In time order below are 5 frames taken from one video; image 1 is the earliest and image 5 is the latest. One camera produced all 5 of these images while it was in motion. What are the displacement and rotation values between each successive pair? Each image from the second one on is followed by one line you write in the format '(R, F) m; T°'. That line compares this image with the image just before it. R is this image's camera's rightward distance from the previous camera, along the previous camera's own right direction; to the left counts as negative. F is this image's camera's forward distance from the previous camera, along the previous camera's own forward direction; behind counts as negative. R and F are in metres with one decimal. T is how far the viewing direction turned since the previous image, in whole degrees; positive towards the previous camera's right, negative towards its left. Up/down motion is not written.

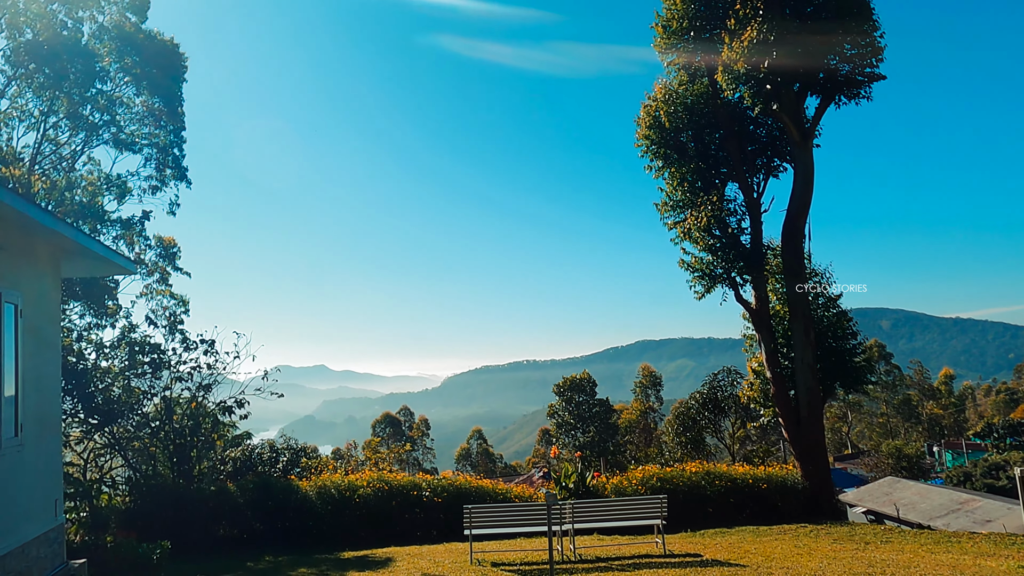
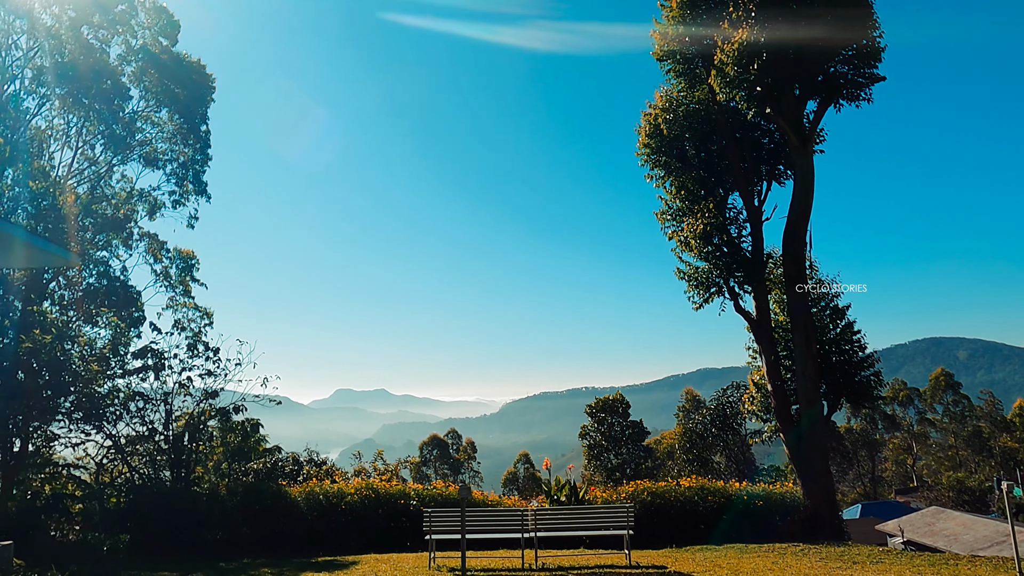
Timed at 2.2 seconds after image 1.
(+1.1, +0.1) m; -4°
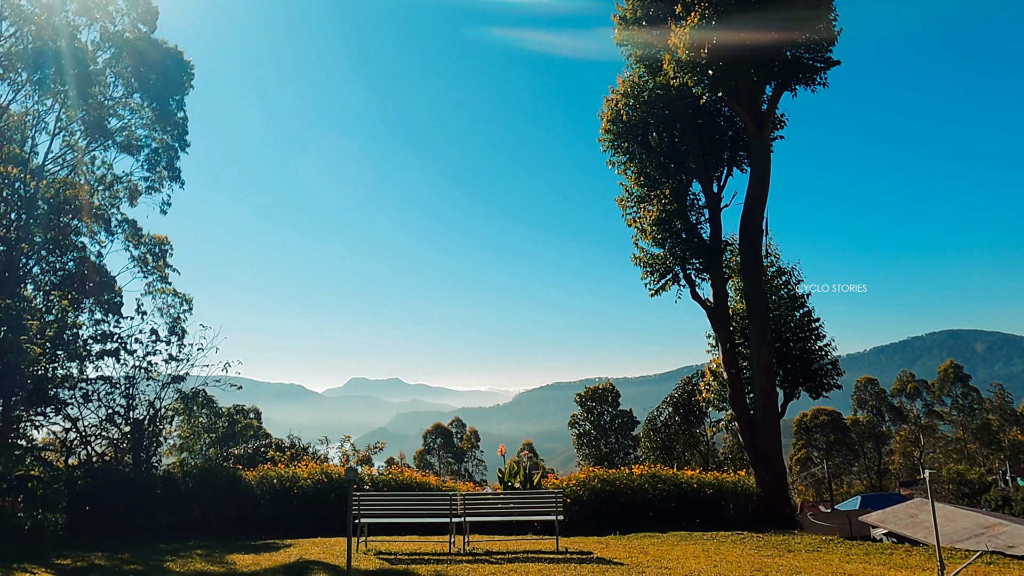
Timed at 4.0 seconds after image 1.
(+1.1, 0.0) m; 0°
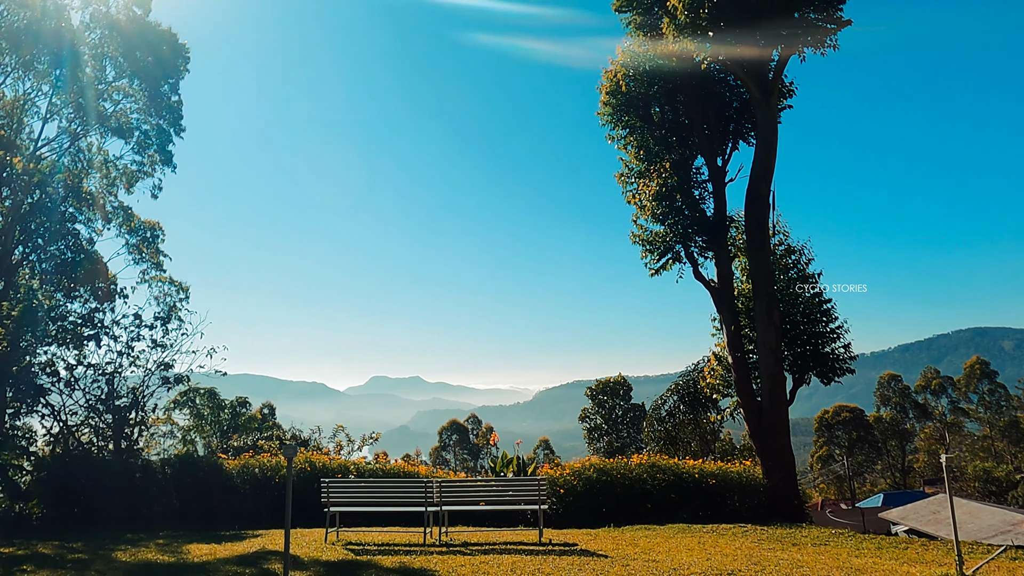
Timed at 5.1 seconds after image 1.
(+0.5, +0.6) m; -2°
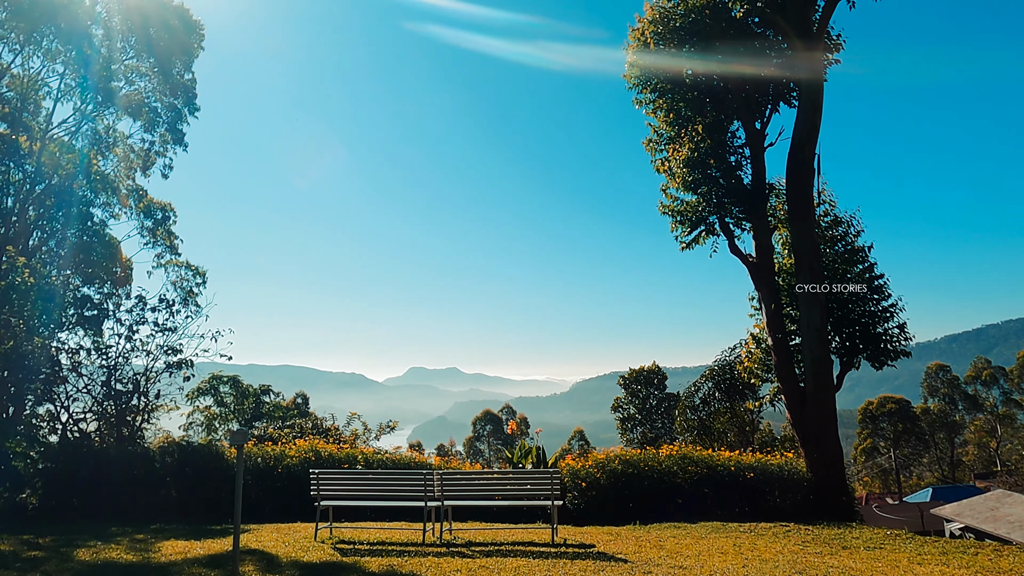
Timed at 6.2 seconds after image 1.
(+0.3, +0.9) m; -3°
